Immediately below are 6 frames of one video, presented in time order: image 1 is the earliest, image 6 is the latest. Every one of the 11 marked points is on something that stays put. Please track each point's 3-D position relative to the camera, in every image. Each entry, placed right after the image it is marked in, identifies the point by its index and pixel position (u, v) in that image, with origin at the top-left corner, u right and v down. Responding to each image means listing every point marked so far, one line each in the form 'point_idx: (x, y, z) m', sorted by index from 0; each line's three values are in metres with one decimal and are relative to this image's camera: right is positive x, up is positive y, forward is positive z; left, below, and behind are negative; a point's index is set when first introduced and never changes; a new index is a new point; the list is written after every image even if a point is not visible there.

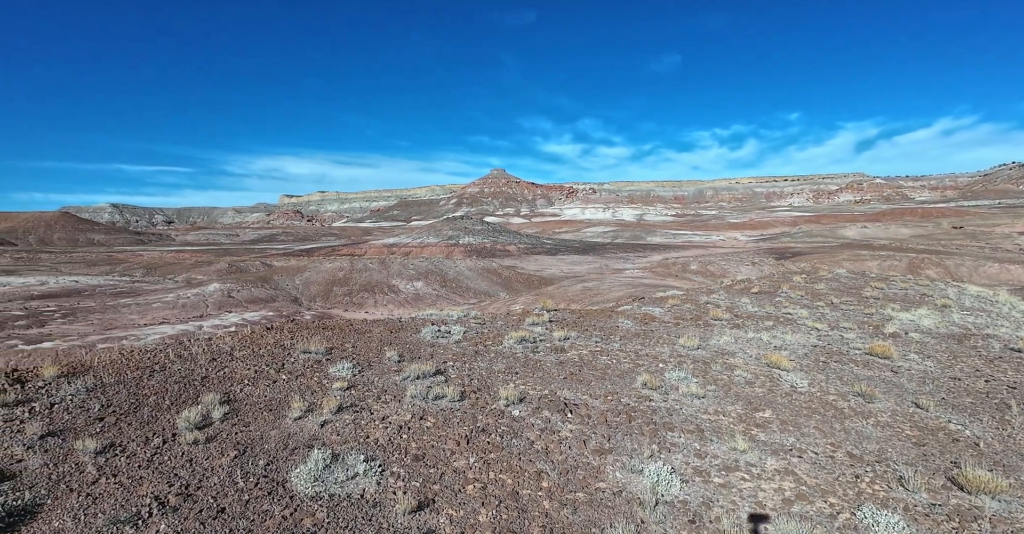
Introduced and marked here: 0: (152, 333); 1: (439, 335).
0: (-14.1, -2.4, +19.6) m
1: (-1.5, -1.5, +10.6) m
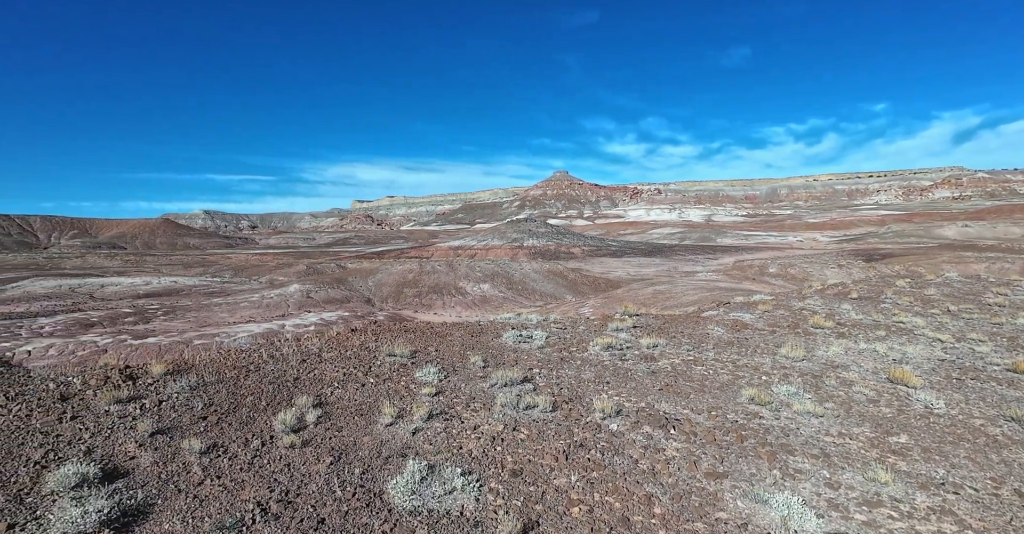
0: (-11.2, -2.5, +20.7) m
1: (+0.2, -1.5, +10.3) m
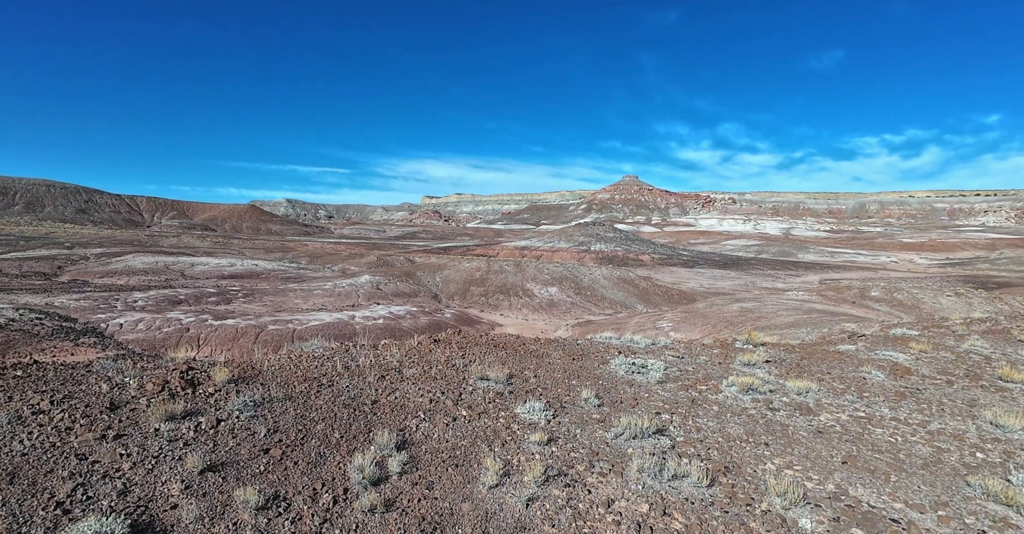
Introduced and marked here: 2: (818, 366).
0: (-8.0, -2.1, +20.2) m
1: (+2.1, -1.7, +8.5) m
2: (+6.1, -2.0, +10.1) m
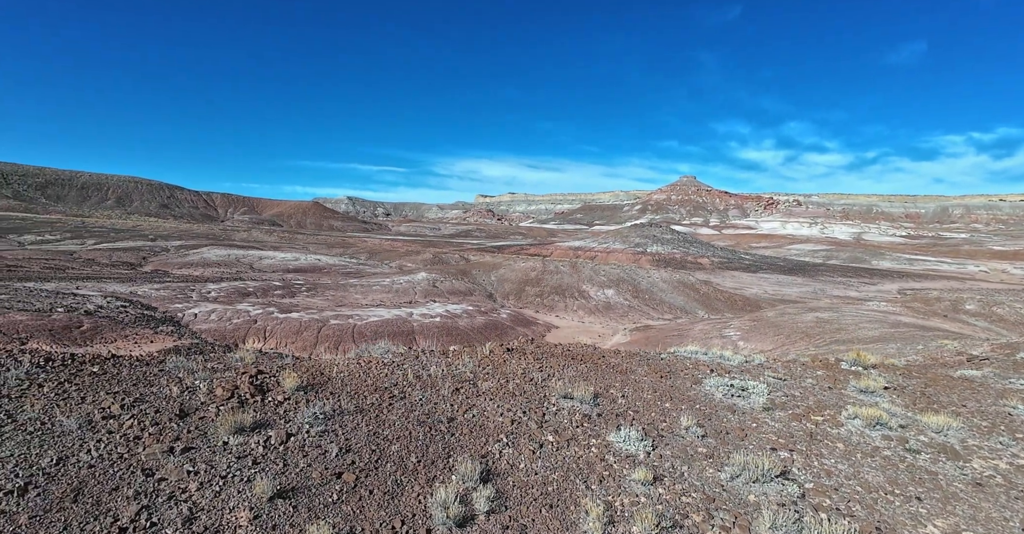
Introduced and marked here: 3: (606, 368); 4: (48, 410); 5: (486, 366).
0: (-5.5, -2.0, +20.2) m
1: (+3.3, -1.9, +7.5) m
2: (+7.5, -2.2, +8.7) m
3: (+1.5, -1.6, +8.2) m
4: (-4.8, -1.5, +5.1) m
5: (-0.4, -1.5, +7.8) m
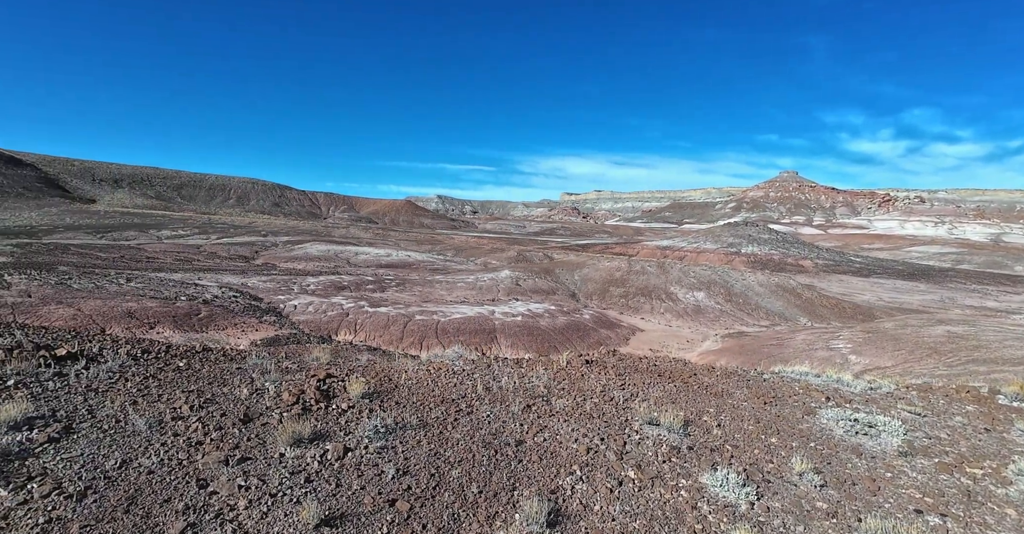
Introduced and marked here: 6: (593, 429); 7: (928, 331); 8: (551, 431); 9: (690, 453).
0: (-2.3, -2.0, +20.2) m
1: (+4.3, -2.0, +6.2) m
2: (+8.6, -2.4, +6.7) m
3: (+2.6, -1.7, +7.2) m
4: (-4.0, -1.5, +5.2) m
5: (+0.7, -1.6, +7.1) m
6: (+0.9, -1.8, +5.7) m
7: (+16.8, -2.8, +19.8) m
8: (+0.4, -1.8, +5.6) m
9: (+1.9, -2.0, +5.3) m
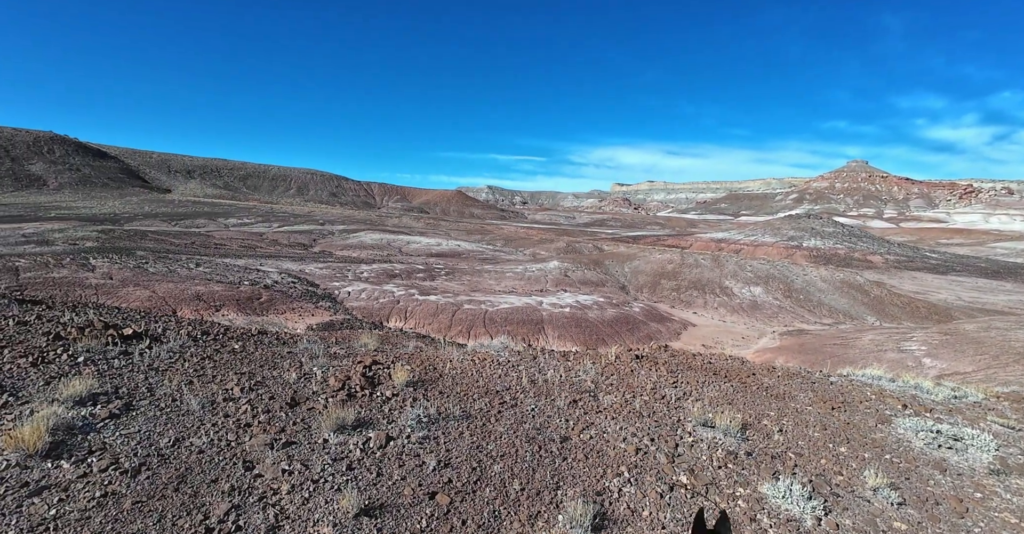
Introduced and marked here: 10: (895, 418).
0: (-0.4, -1.5, +20.1) m
1: (+4.8, -2.0, +5.6) m
2: (+9.1, -2.4, +5.7) m
3: (+3.3, -1.6, +6.7) m
4: (-3.6, -1.3, +5.4) m
5: (+1.3, -1.5, +6.9) m
6: (+1.4, -1.7, +5.4) m
7: (+18.5, -2.8, +18.0) m
8: (+0.9, -1.7, +5.4) m
9: (+2.3, -1.9, +4.9) m
10: (+4.7, -1.9, +6.3) m
